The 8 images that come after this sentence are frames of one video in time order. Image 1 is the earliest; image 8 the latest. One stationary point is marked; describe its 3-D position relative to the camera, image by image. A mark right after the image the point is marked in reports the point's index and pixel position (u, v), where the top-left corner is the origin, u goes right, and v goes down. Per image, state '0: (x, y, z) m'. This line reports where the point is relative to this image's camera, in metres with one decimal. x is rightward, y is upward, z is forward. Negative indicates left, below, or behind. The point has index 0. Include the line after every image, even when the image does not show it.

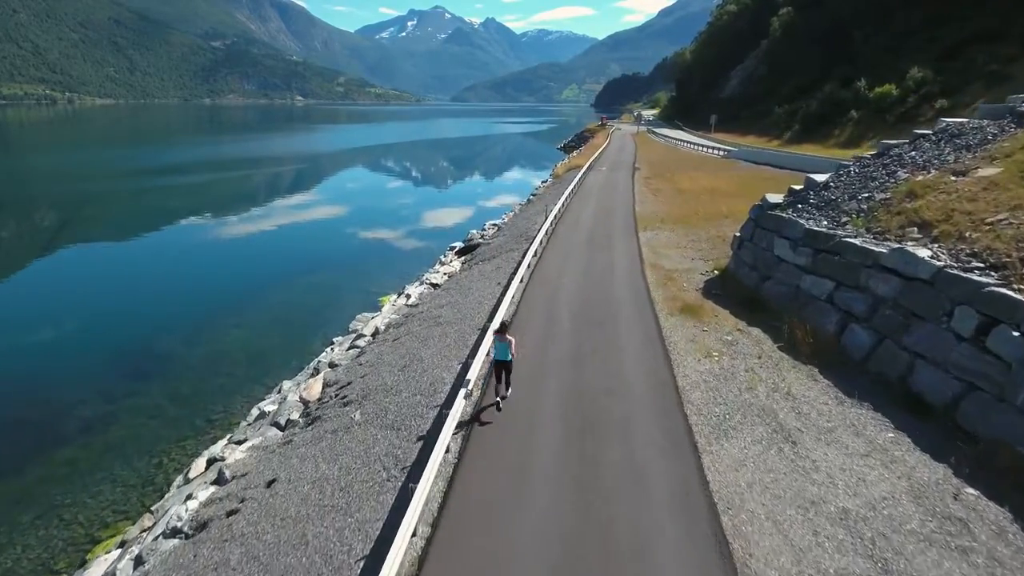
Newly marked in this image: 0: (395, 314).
0: (-3.5, -0.8, +19.8) m
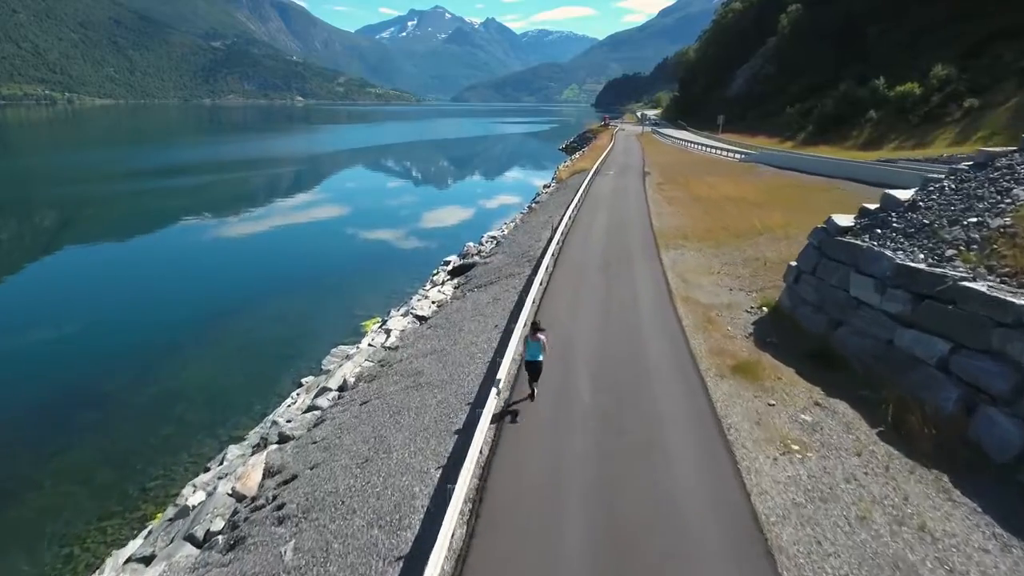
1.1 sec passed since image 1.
0: (-3.5, -1.8, +16.2) m
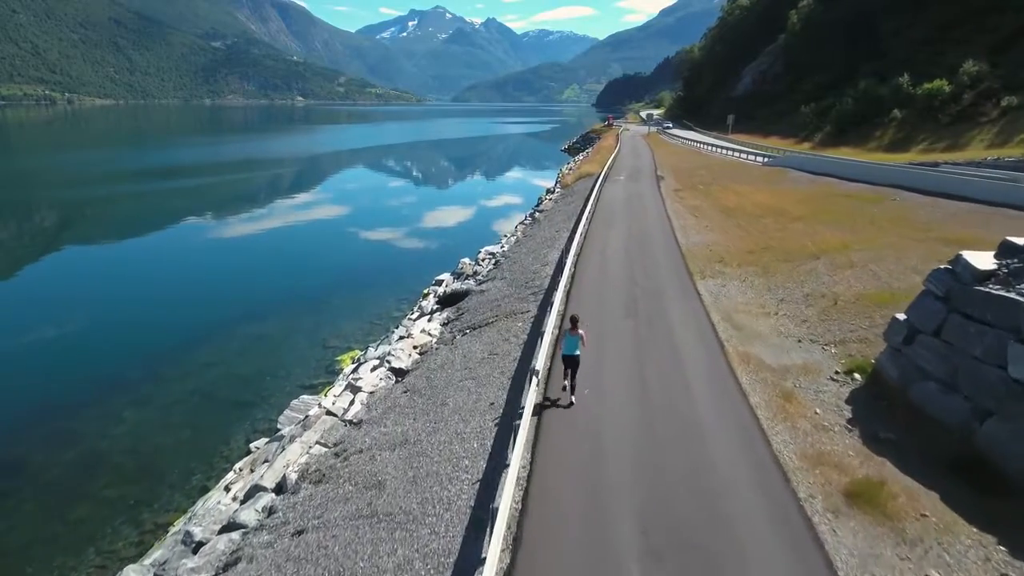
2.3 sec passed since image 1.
0: (-3.5, -2.8, +12.1) m
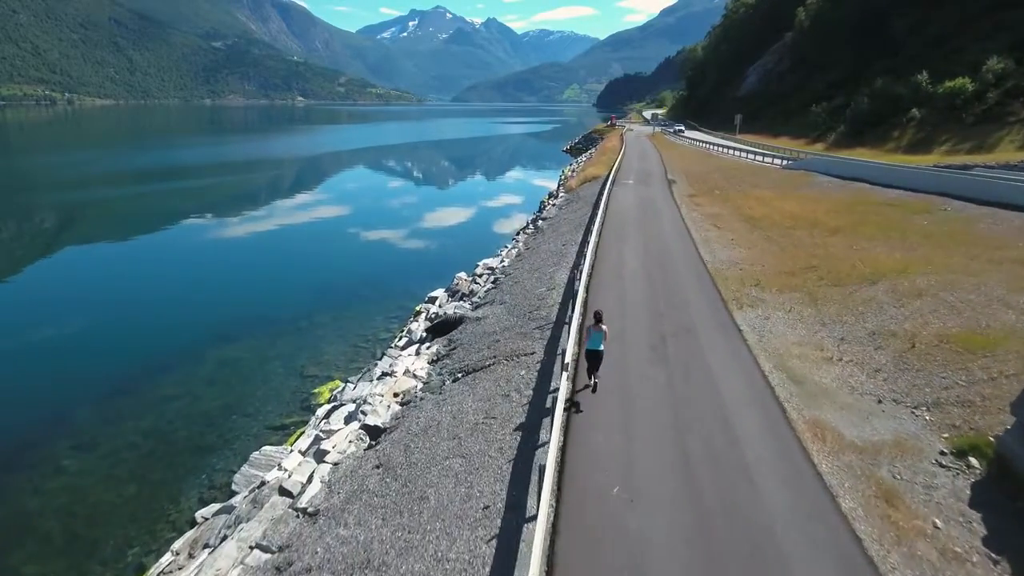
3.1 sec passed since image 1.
0: (-3.5, -3.5, +9.3) m
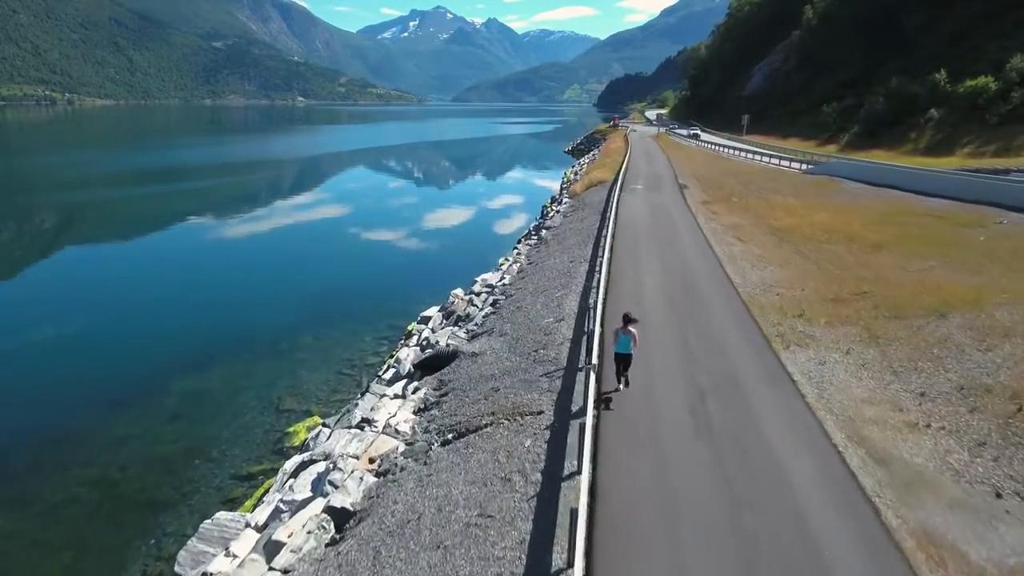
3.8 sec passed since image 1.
0: (-3.4, -4.2, +6.8) m
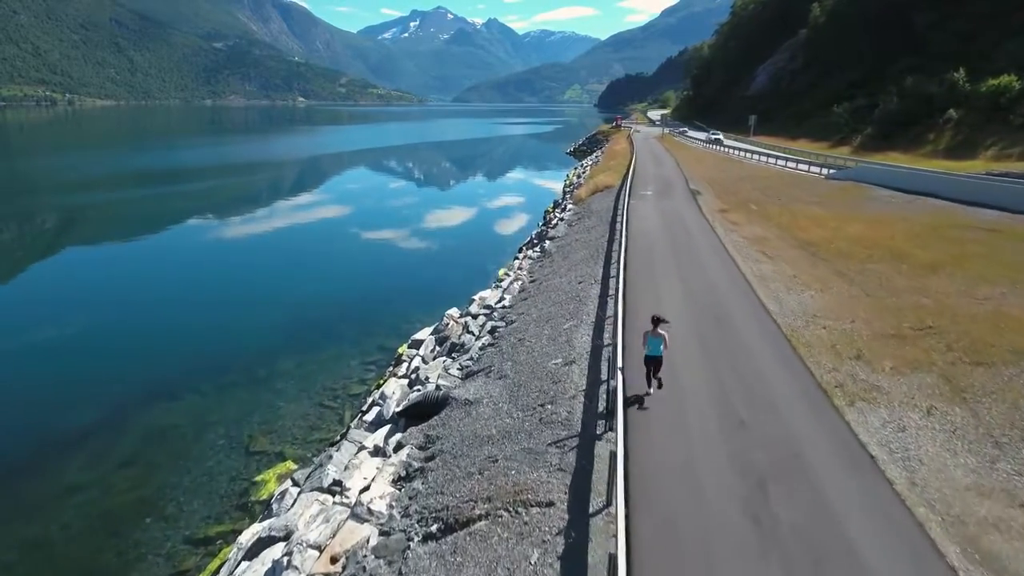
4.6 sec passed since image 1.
0: (-3.4, -4.9, +4.4) m
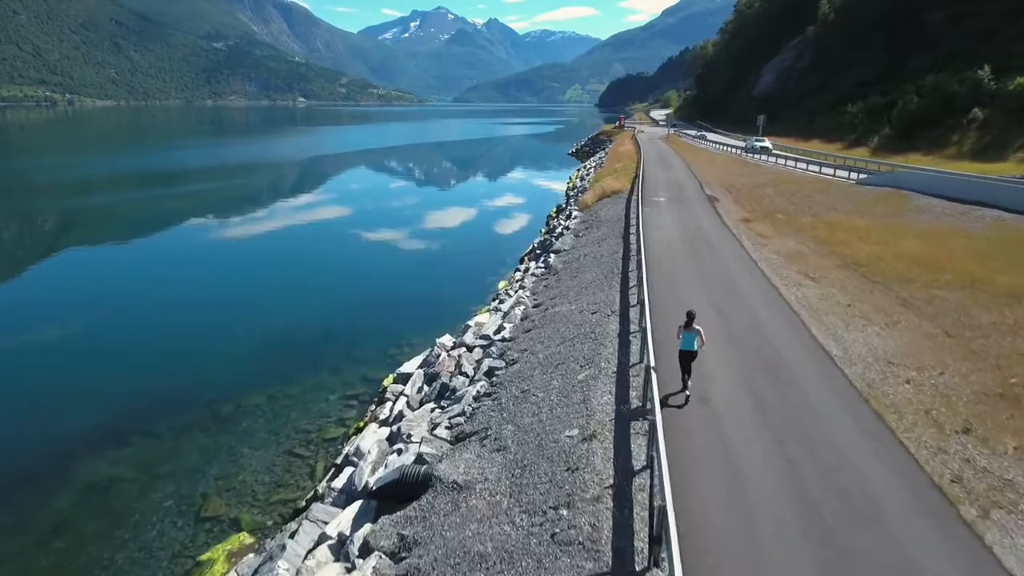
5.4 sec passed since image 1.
0: (-3.4, -5.7, +1.5) m
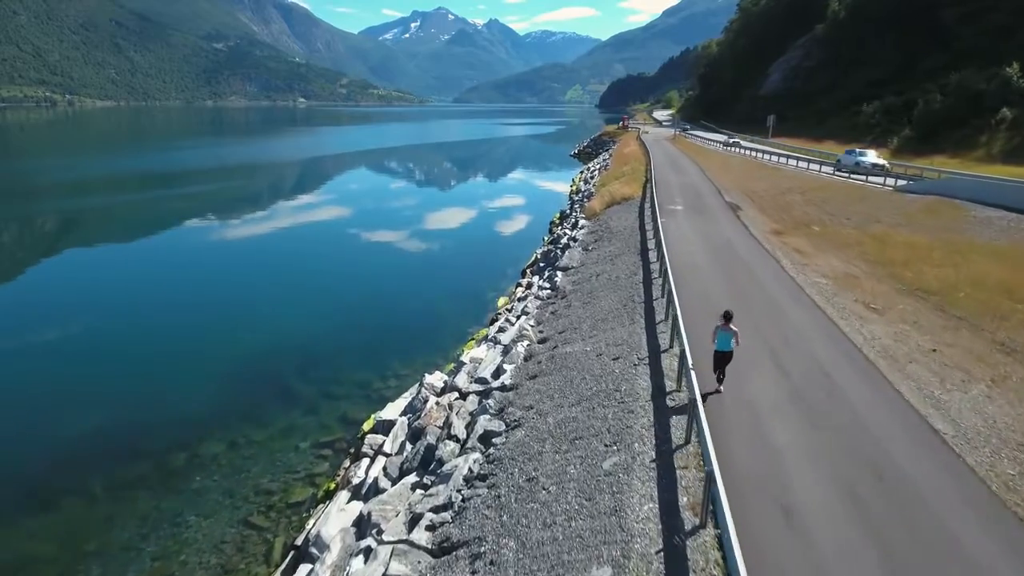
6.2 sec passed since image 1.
0: (-3.4, -6.4, -1.5) m
